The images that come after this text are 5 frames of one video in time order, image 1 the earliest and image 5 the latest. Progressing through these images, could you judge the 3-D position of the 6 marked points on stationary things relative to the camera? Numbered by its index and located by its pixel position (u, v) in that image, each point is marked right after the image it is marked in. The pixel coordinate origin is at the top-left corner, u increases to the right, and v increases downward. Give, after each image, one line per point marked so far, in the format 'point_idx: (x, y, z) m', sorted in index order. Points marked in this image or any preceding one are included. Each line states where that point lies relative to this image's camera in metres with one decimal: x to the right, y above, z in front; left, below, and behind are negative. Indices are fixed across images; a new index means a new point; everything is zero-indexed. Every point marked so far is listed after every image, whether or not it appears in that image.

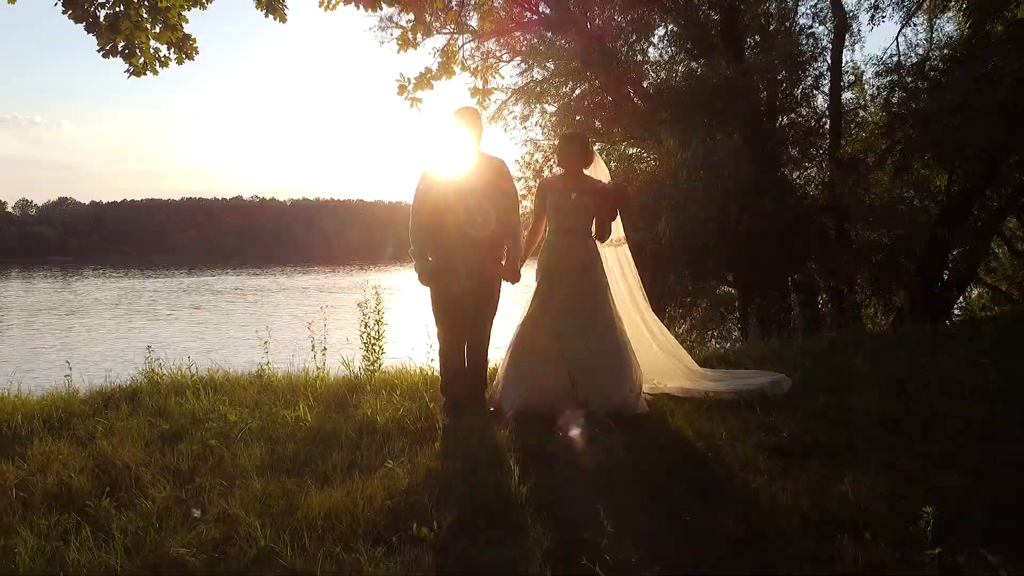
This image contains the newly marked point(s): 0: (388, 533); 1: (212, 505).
0: (-0.5, -1.1, +2.7) m
1: (-1.4, -1.0, +2.9) m
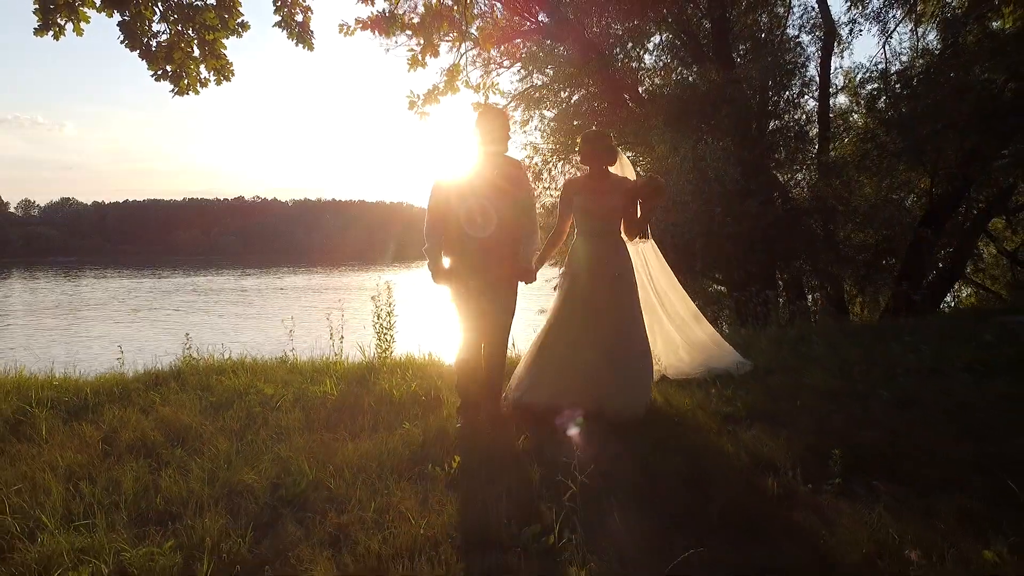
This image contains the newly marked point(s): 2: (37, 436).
0: (-0.6, -1.0, +3.5) m
1: (-1.4, -1.0, +3.6) m
2: (-3.1, -0.9, +4.0) m
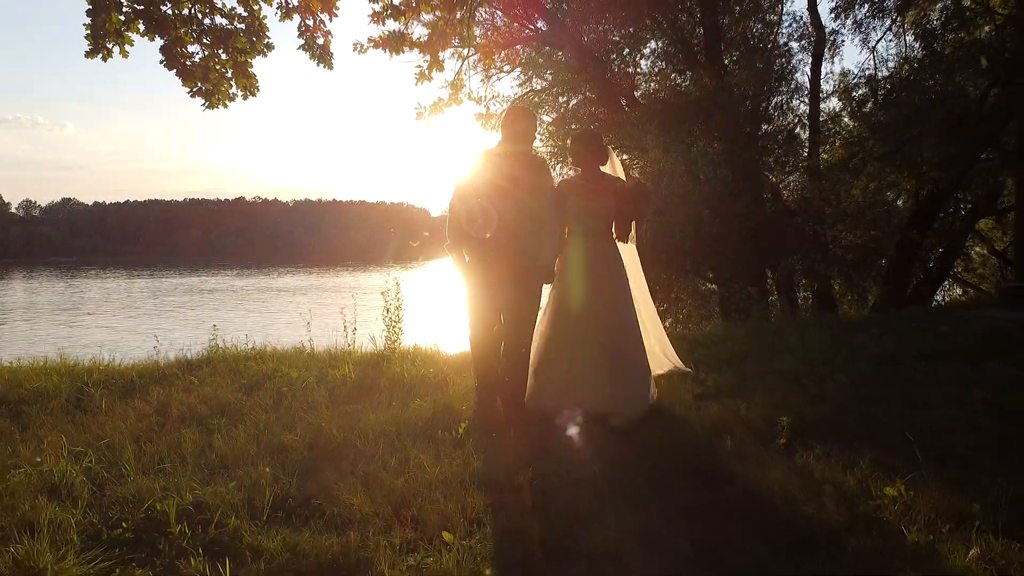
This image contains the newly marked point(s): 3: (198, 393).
0: (-0.6, -1.0, +4.1) m
1: (-1.5, -0.9, +4.2) m
2: (-3.1, -0.9, +4.6) m
3: (-2.6, -0.9, +5.0) m
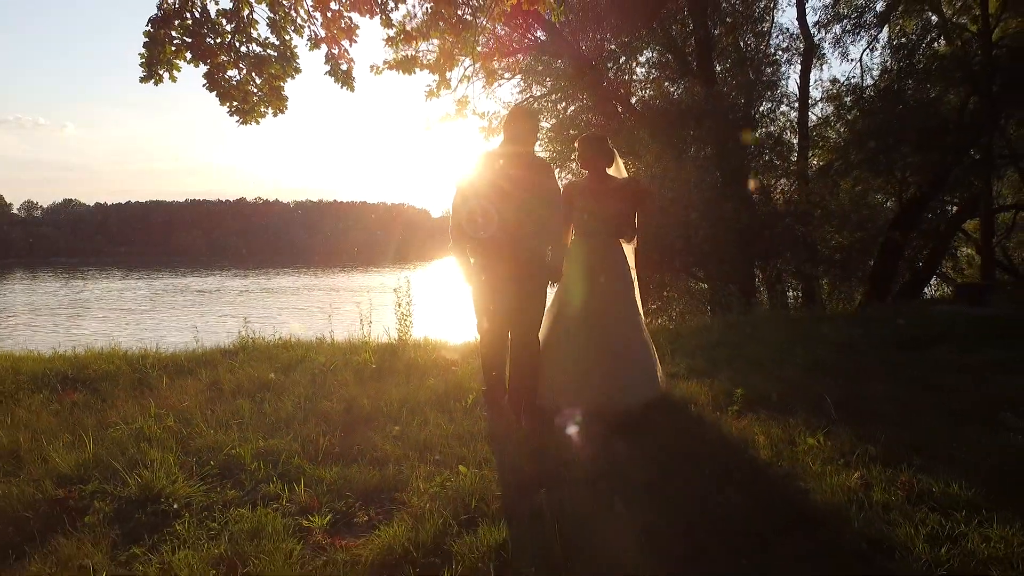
0: (-0.6, -0.9, +4.9) m
1: (-1.4, -0.9, +5.0) m
2: (-3.1, -0.8, +5.4) m
3: (-2.6, -0.8, +5.8) m
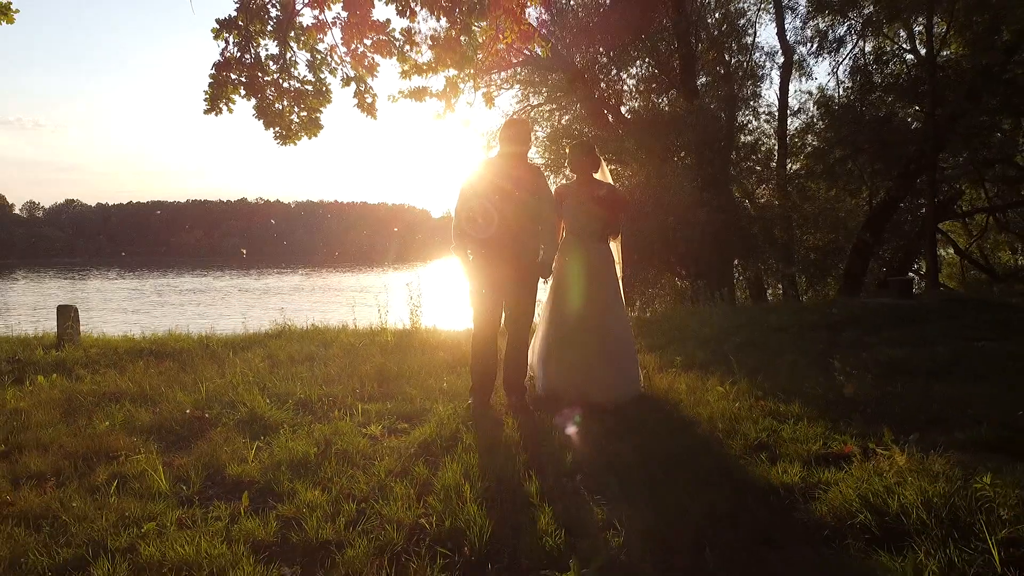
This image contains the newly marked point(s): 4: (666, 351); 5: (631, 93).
0: (-0.7, -0.8, +6.3) m
1: (-1.5, -0.8, +6.5) m
2: (-3.2, -0.8, +6.8) m
3: (-2.6, -0.7, +7.3) m
4: (+1.7, -0.7, +7.0) m
5: (+2.7, +4.5, +14.9) m
